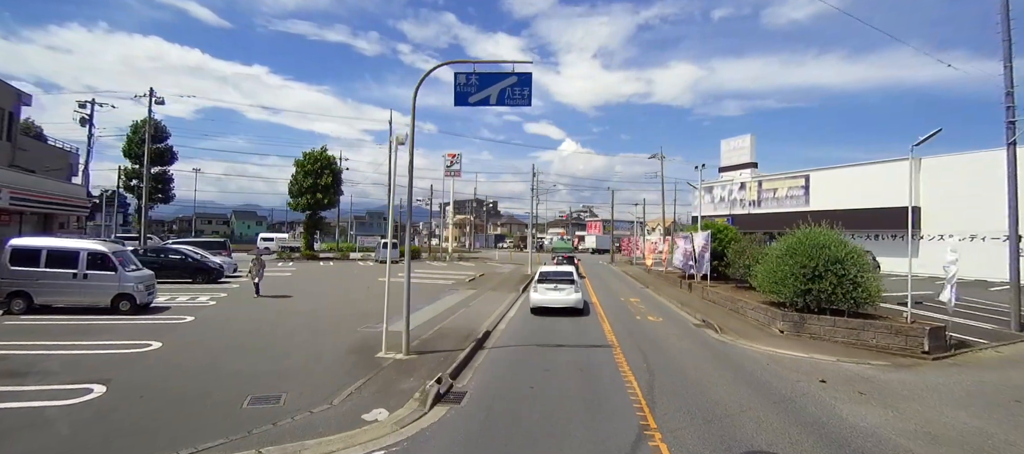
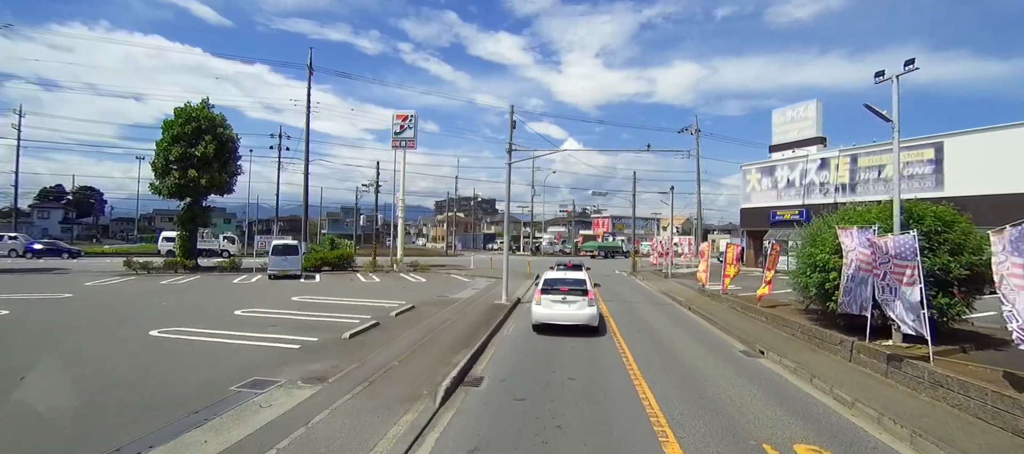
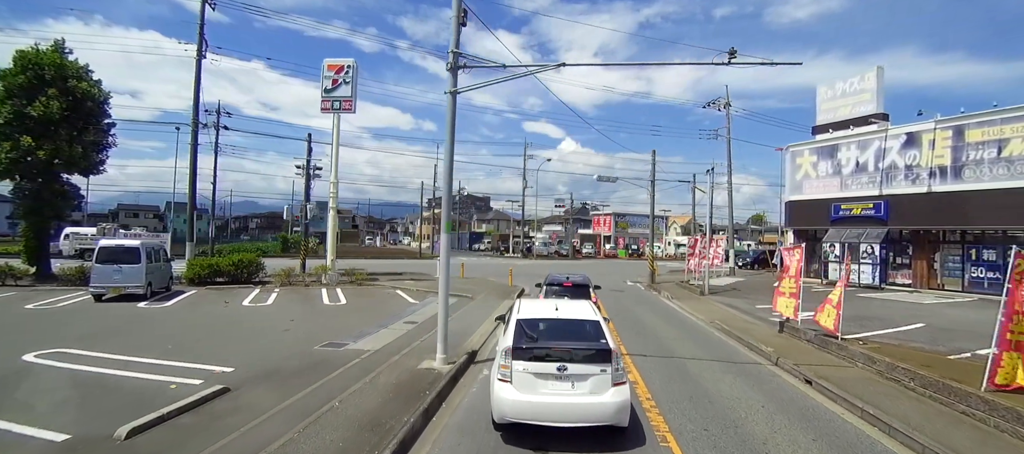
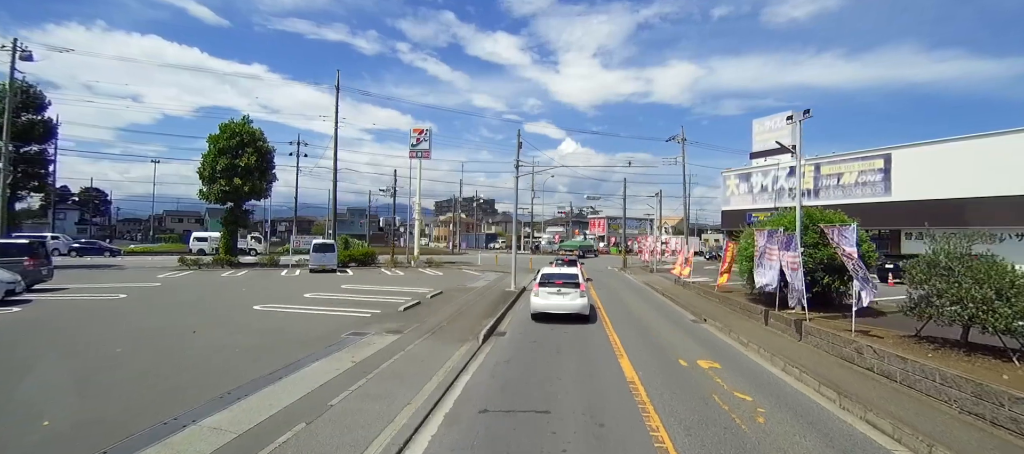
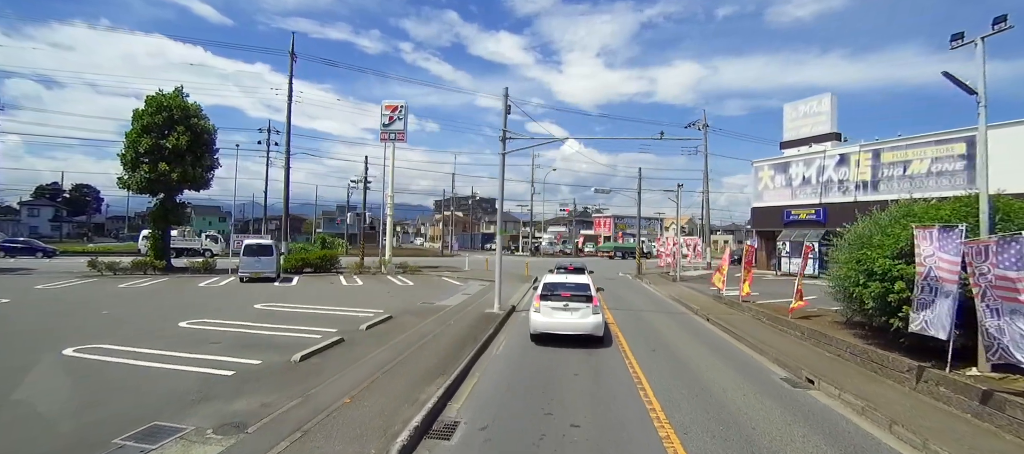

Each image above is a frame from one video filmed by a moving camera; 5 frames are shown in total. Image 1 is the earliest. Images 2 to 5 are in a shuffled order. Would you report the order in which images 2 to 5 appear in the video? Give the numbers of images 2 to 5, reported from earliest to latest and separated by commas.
4, 2, 5, 3
